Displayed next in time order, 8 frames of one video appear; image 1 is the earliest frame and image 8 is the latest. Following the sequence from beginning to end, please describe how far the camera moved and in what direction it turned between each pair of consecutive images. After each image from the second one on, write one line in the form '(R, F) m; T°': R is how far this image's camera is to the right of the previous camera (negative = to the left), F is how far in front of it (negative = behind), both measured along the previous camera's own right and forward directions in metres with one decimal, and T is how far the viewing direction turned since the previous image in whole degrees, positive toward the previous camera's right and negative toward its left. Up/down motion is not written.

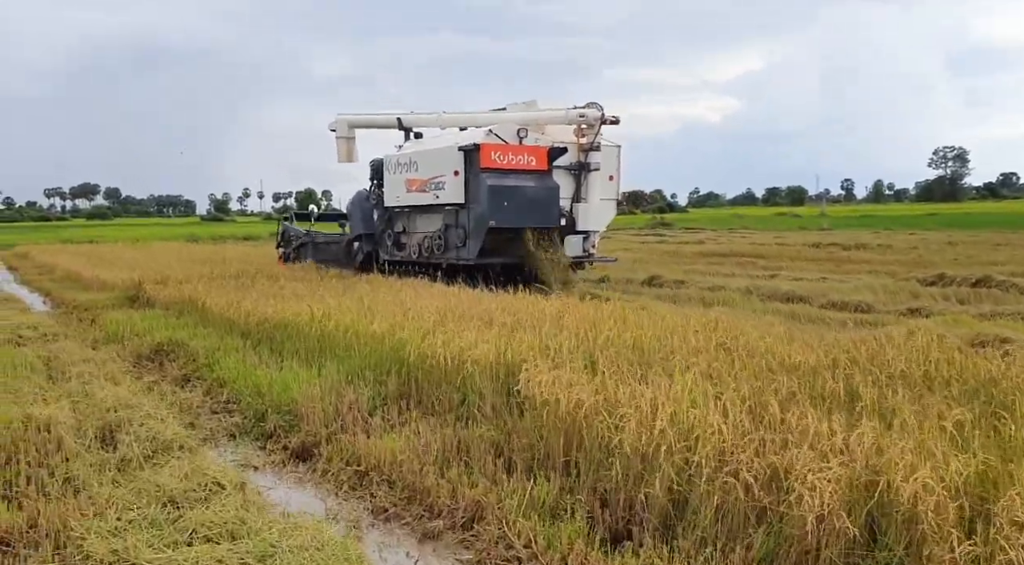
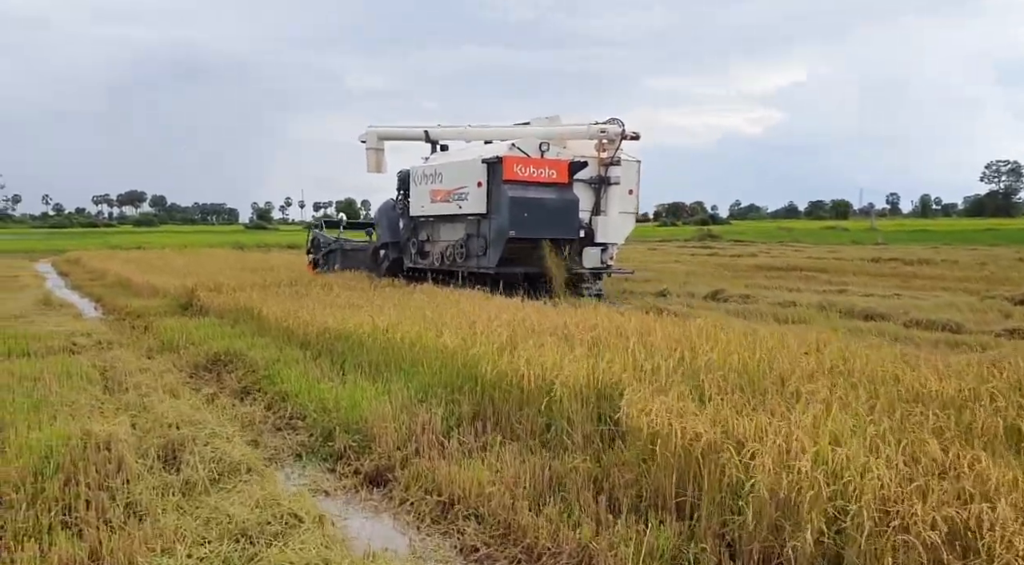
(-0.3, +0.4) m; -3°
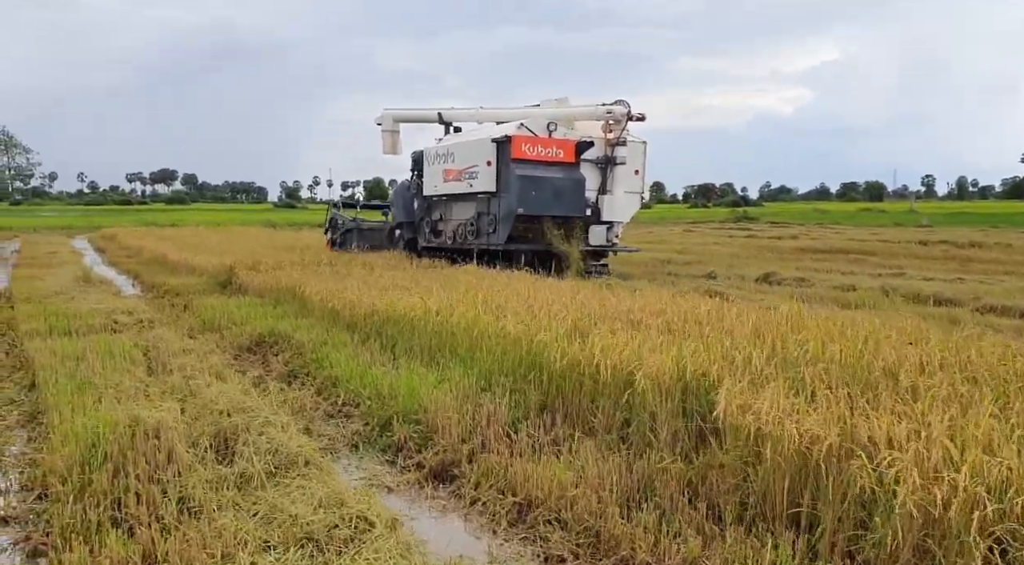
(-0.3, +0.4) m; -2°
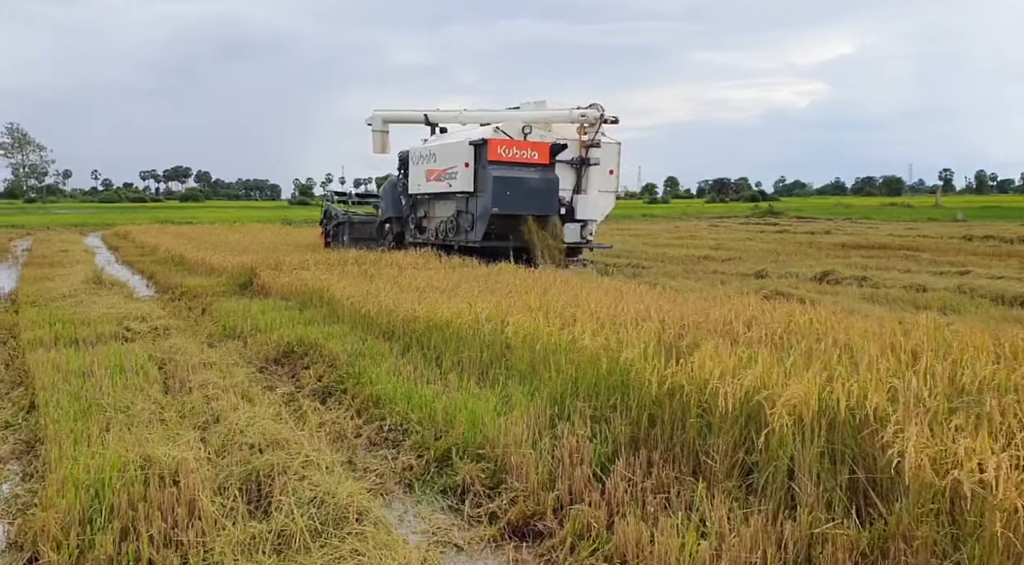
(-0.4, +0.9) m; -1°
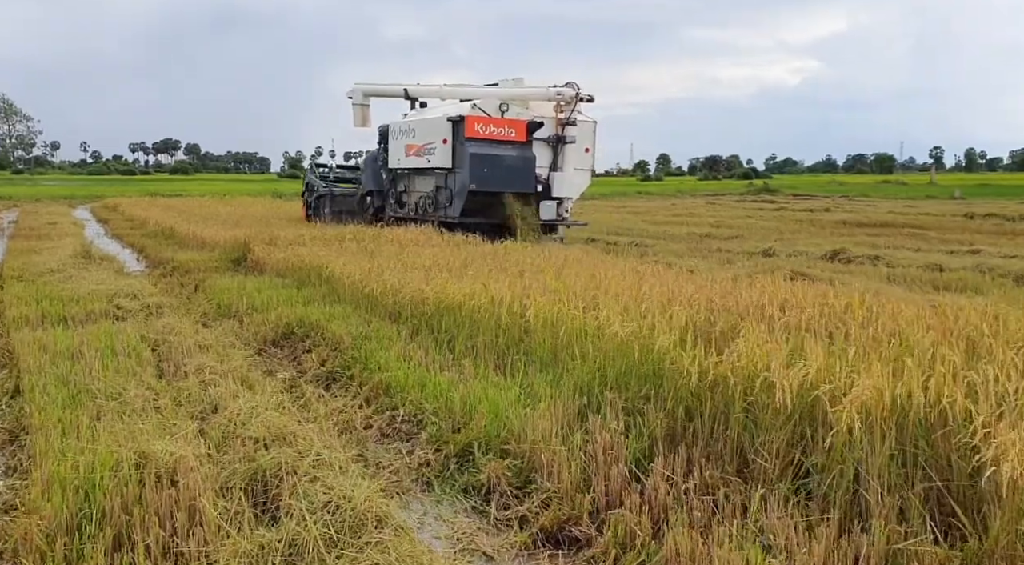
(-0.2, +0.4) m; +1°
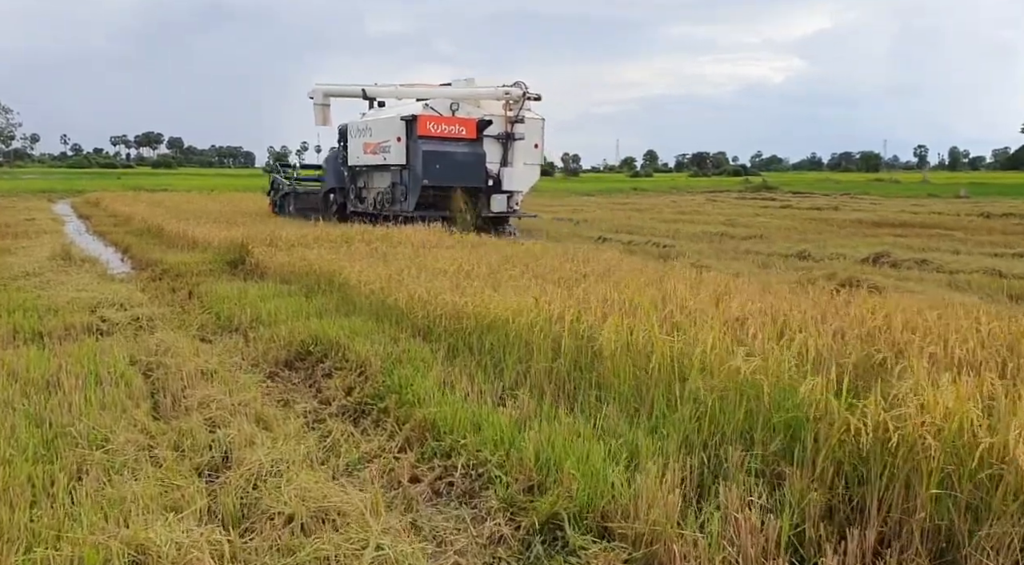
(-0.5, +0.9) m; +1°
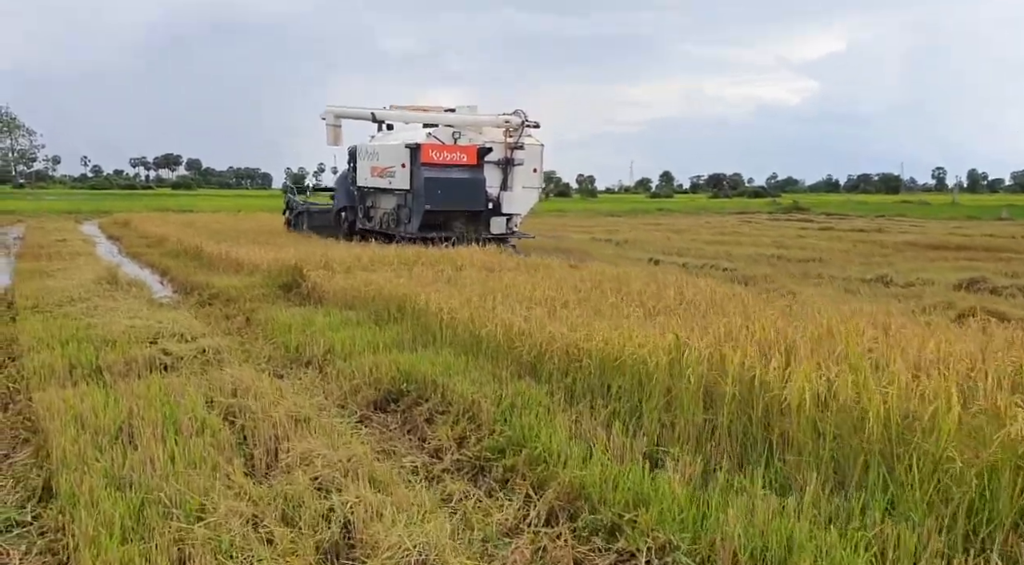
(-0.7, +0.7) m; -1°
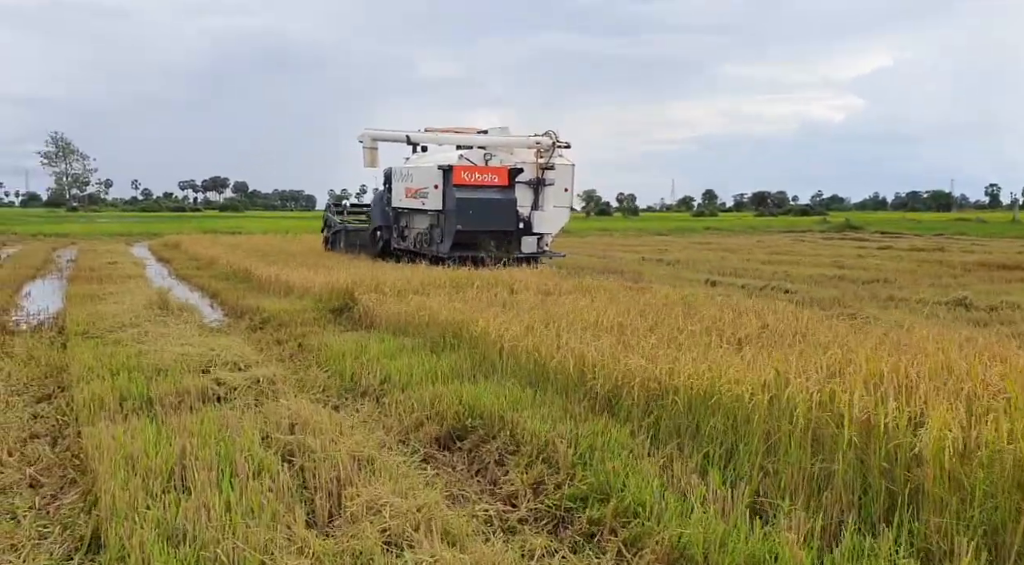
(-0.2, +0.4) m; -3°
